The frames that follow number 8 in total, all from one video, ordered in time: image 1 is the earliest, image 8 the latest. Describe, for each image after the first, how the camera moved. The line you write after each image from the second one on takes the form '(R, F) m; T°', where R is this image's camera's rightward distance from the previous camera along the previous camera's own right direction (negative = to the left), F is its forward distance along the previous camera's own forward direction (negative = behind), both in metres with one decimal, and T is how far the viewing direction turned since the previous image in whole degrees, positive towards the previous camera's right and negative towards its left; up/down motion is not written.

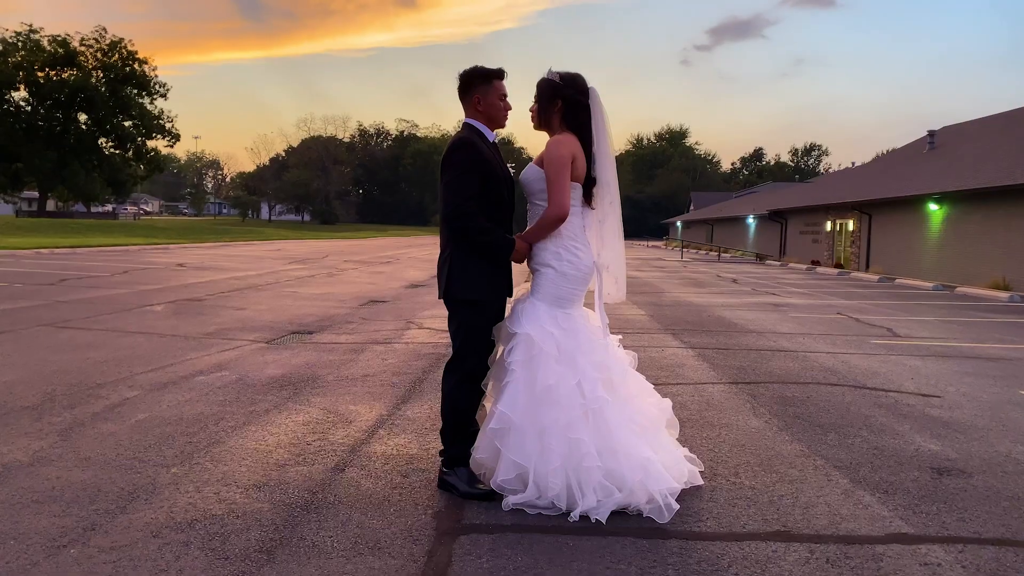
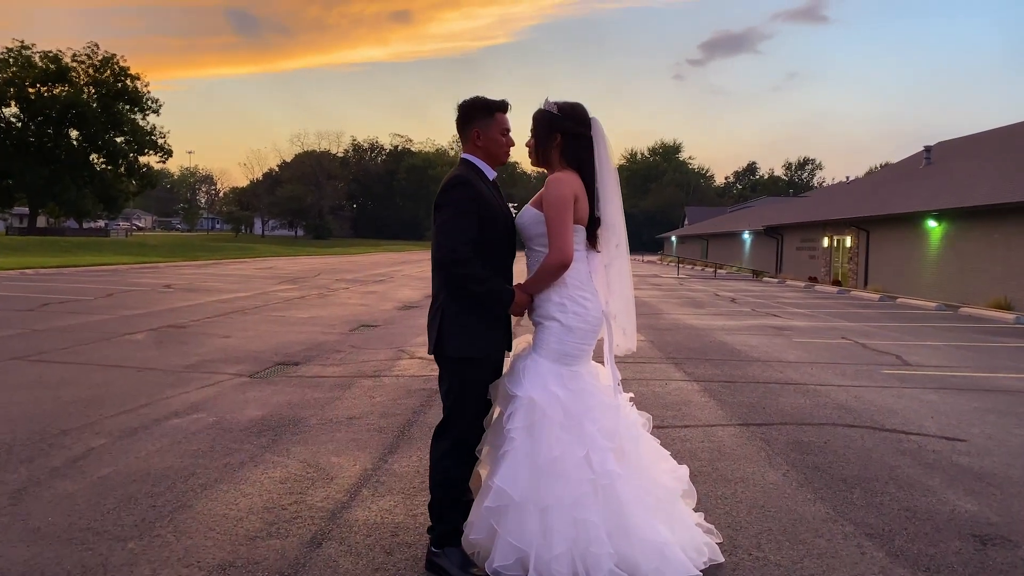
(0.0, +0.3) m; 0°
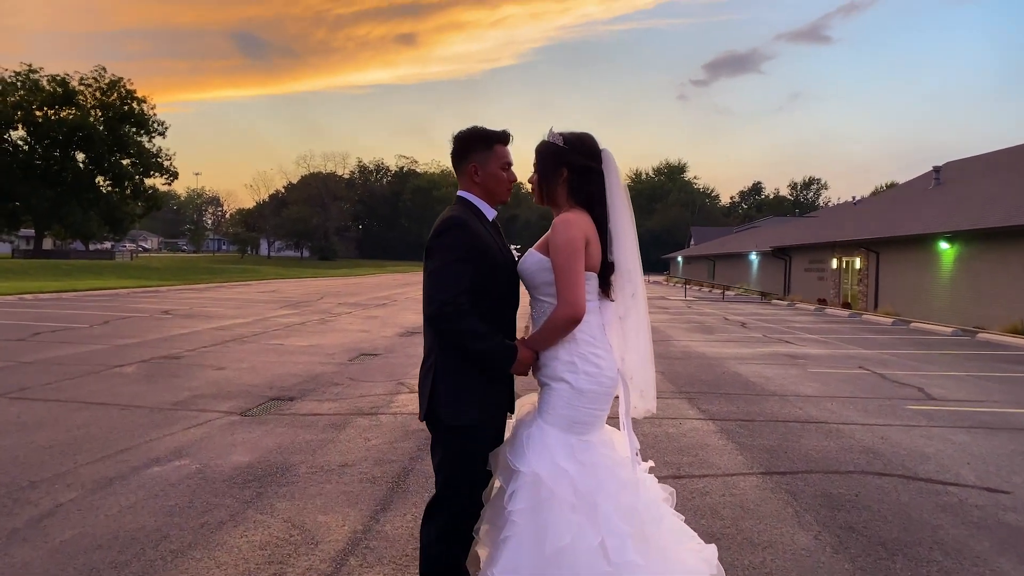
(0.0, +0.3) m; 0°
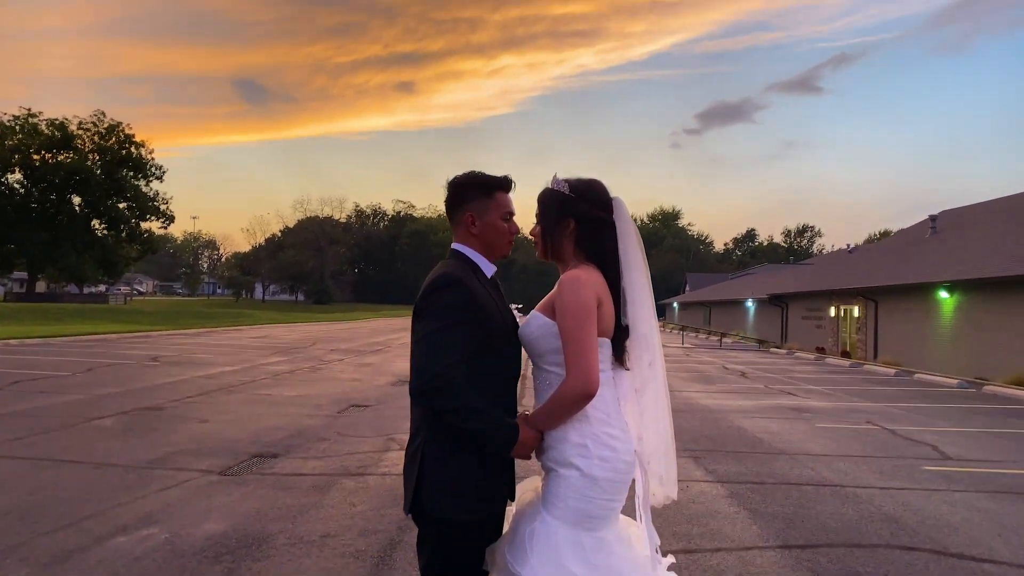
(0.0, +0.3) m; 0°
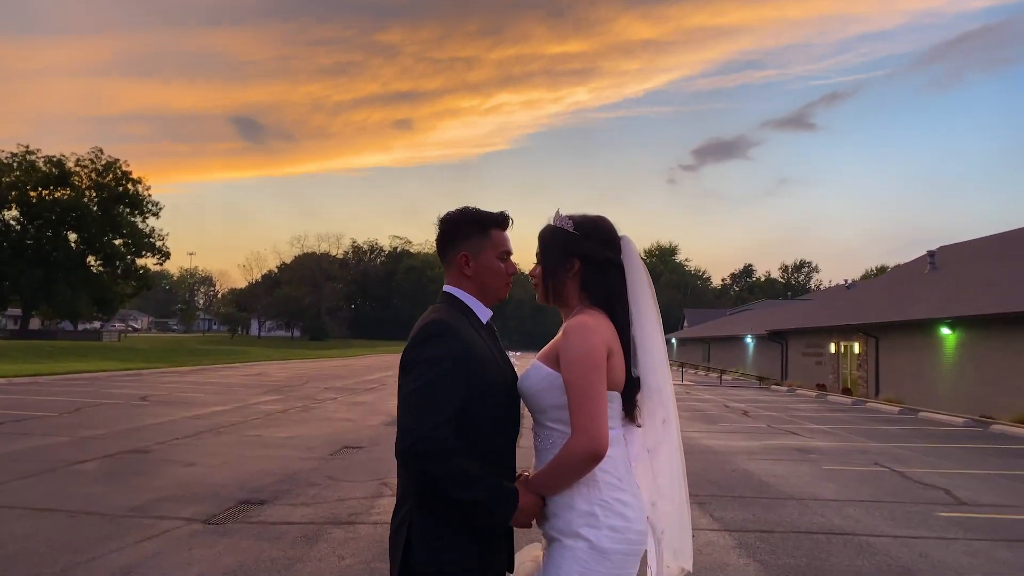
(0.0, +0.2) m; 0°
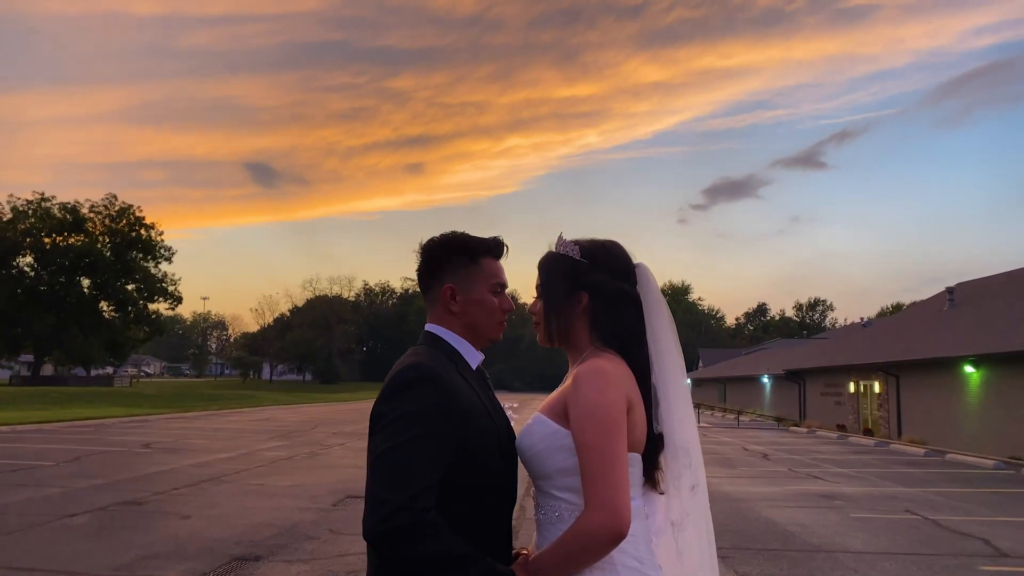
(0.0, +0.3) m; -1°
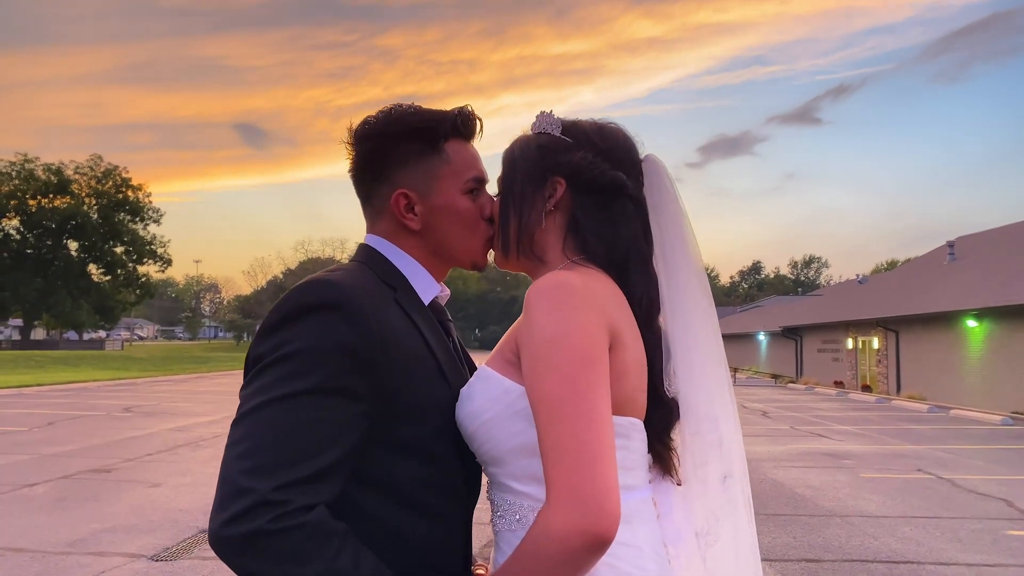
(0.0, +0.6) m; 0°
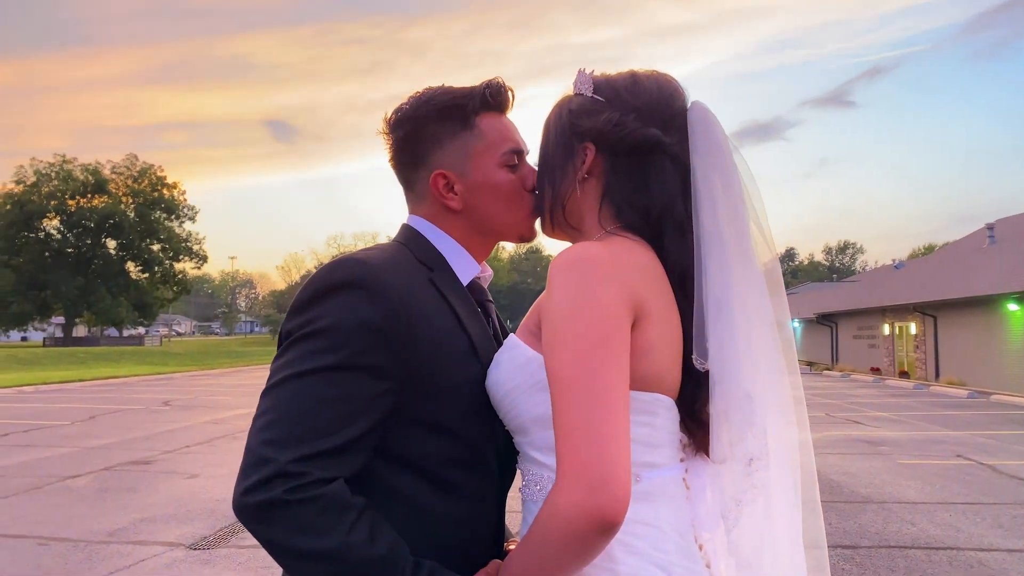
(0.0, 0.0) m; -2°
